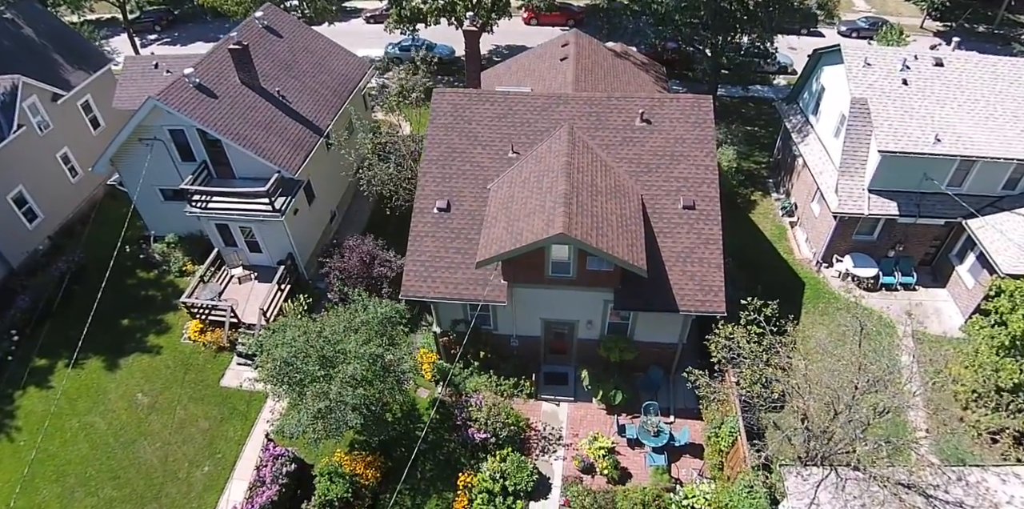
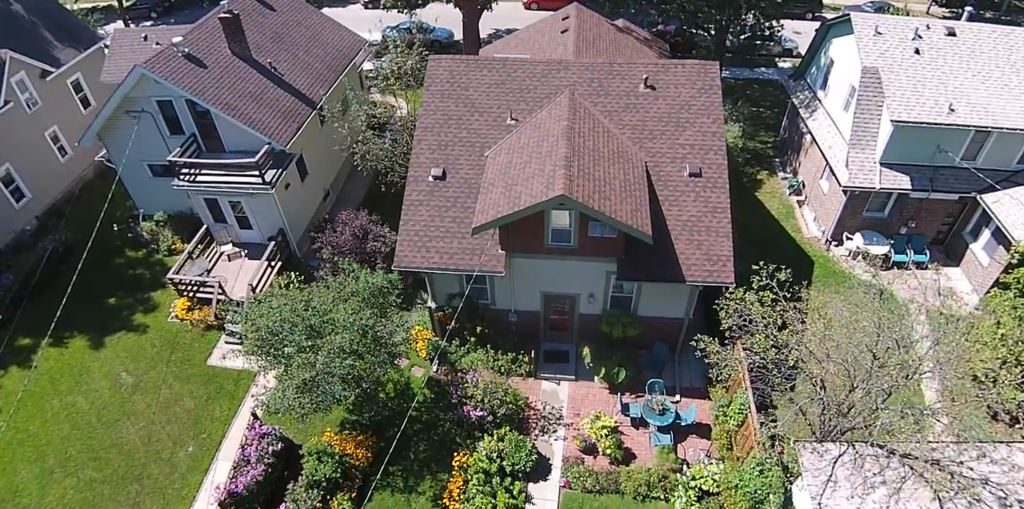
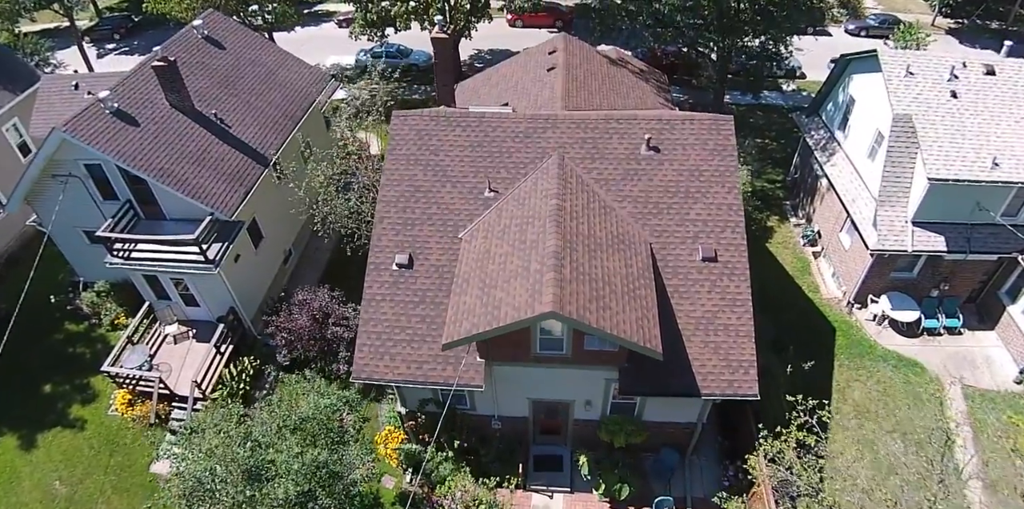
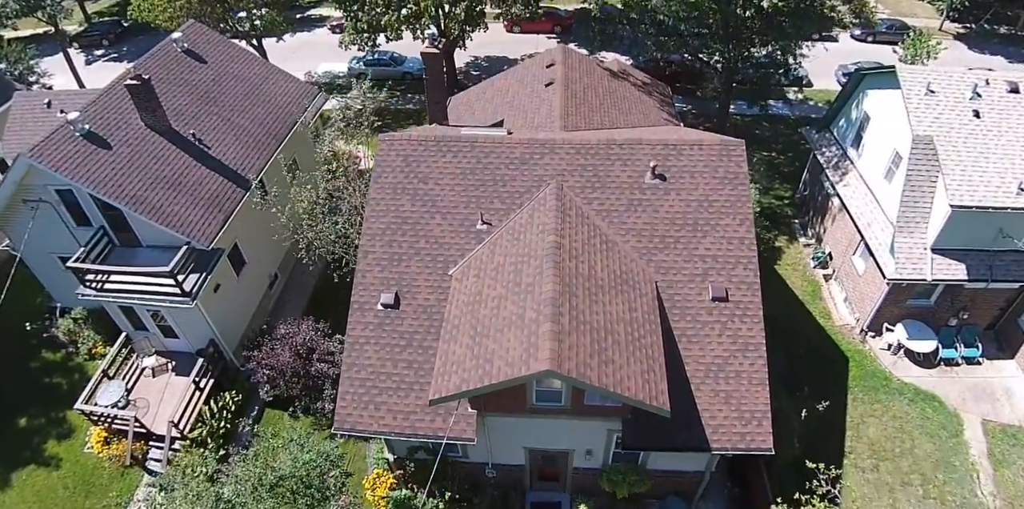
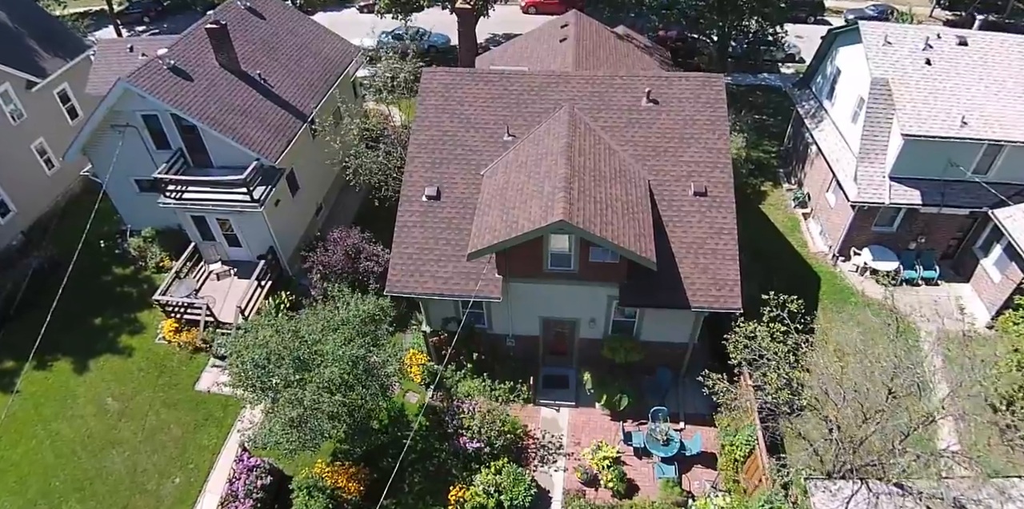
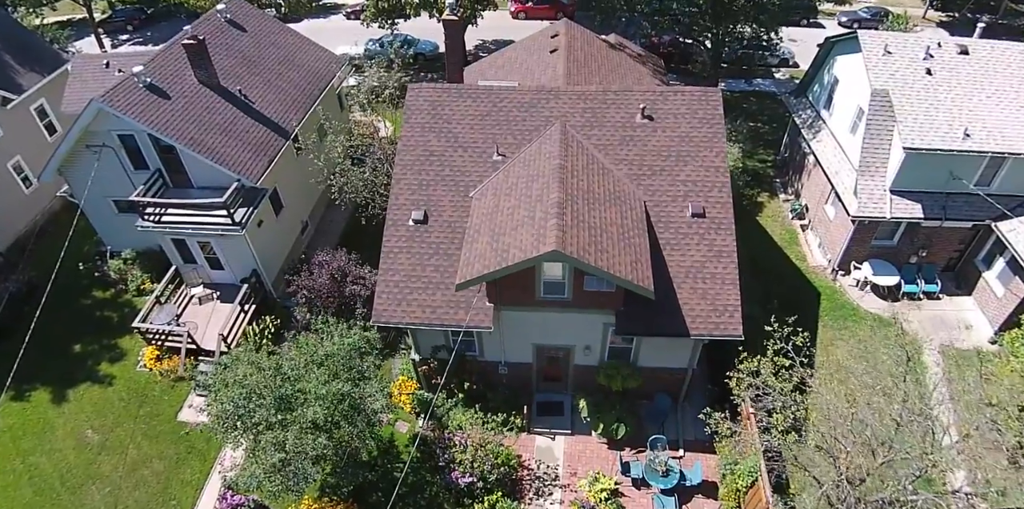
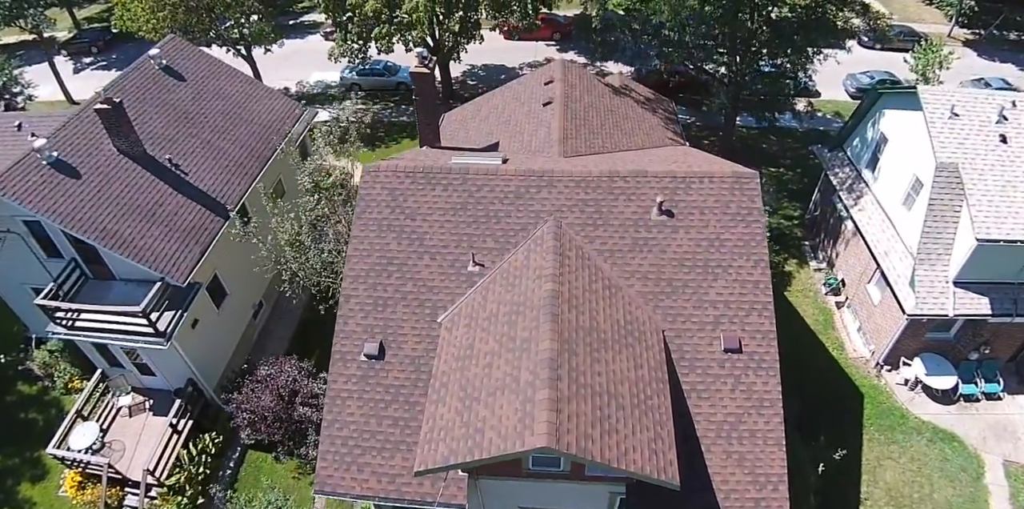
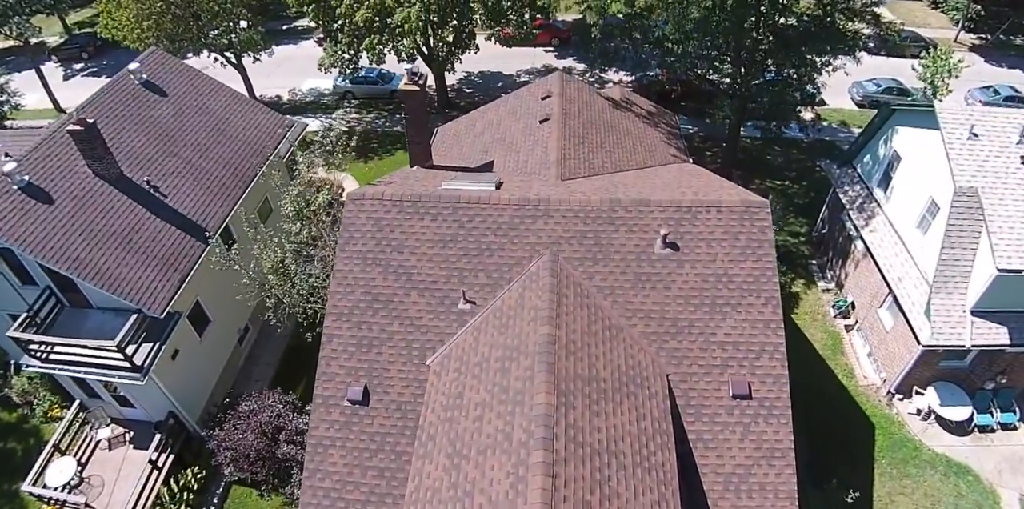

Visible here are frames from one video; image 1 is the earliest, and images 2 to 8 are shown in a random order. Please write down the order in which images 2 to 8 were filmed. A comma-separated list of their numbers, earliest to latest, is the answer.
2, 5, 6, 3, 4, 7, 8
